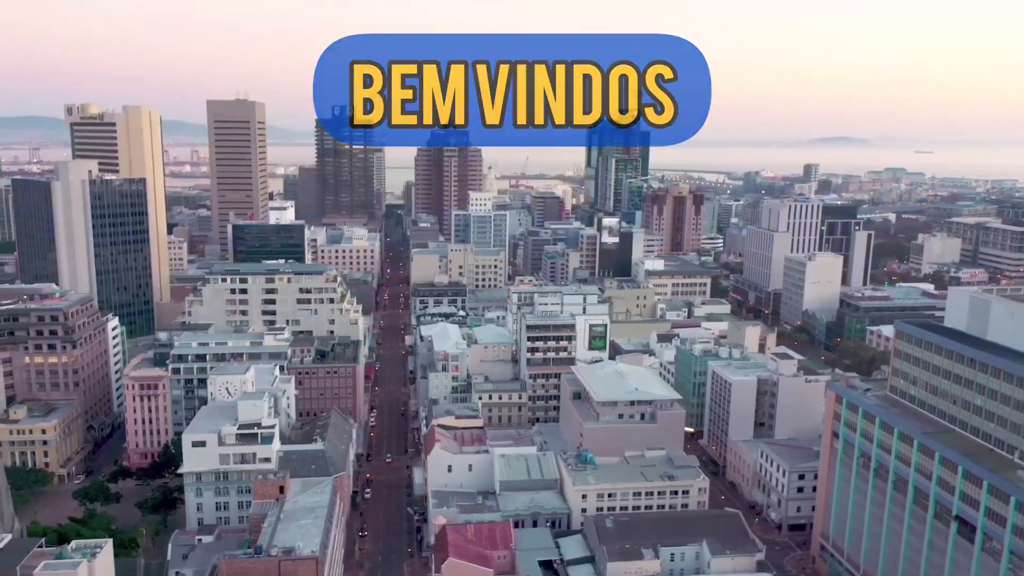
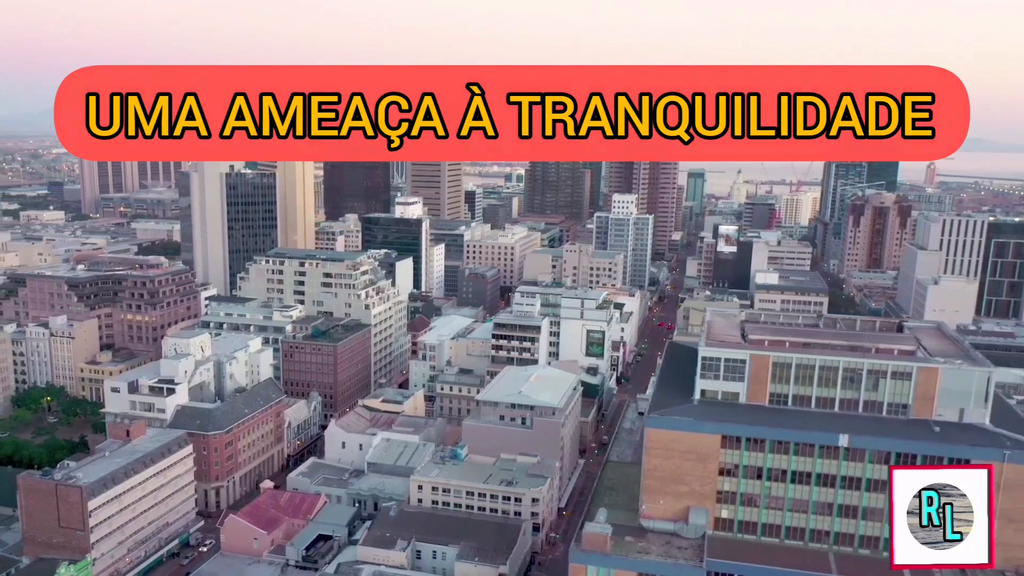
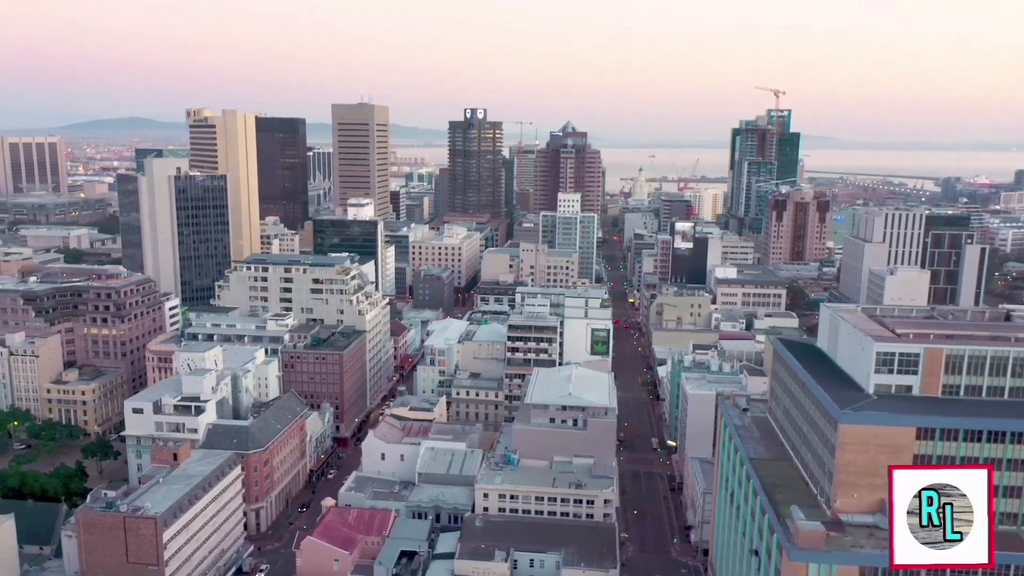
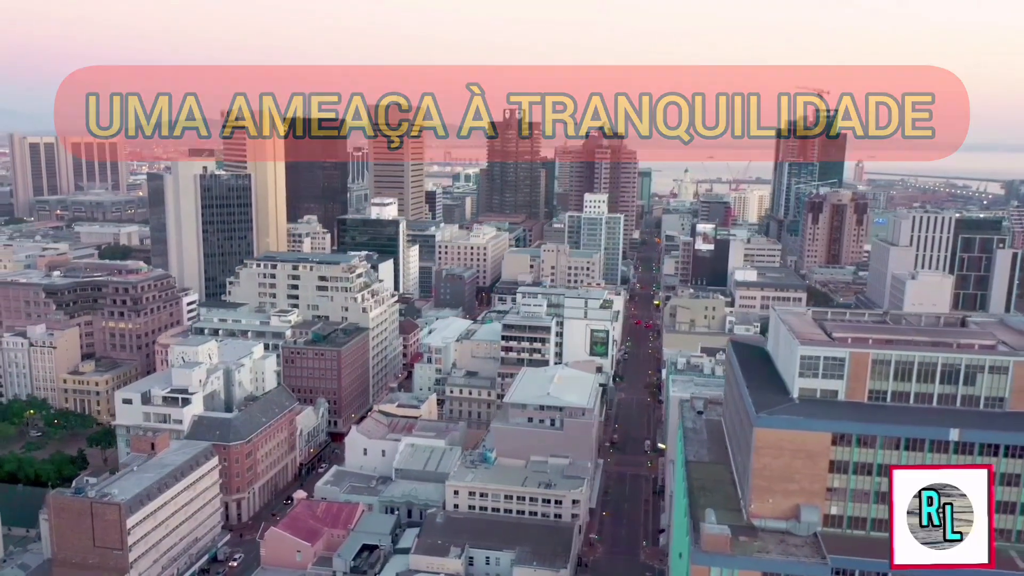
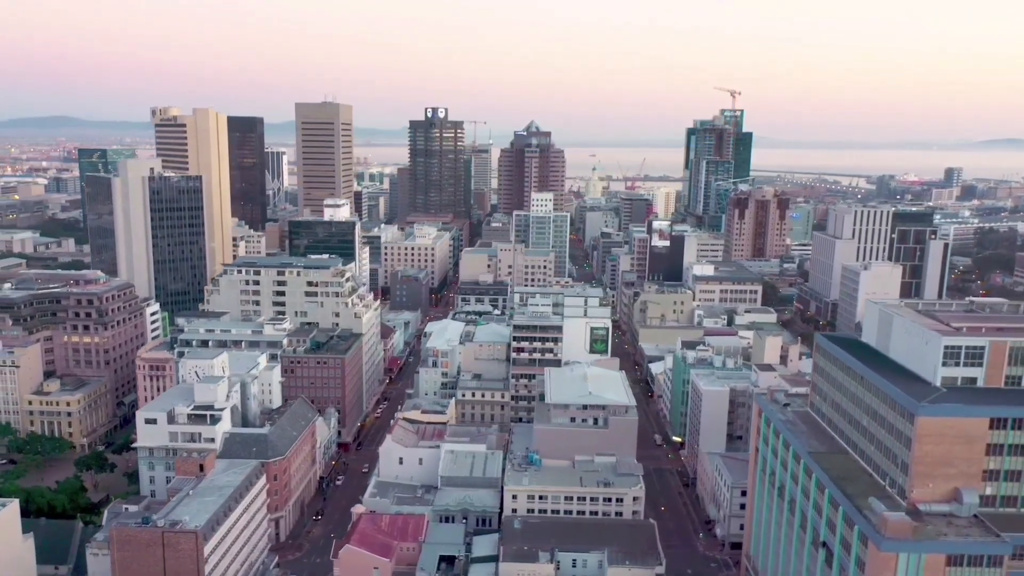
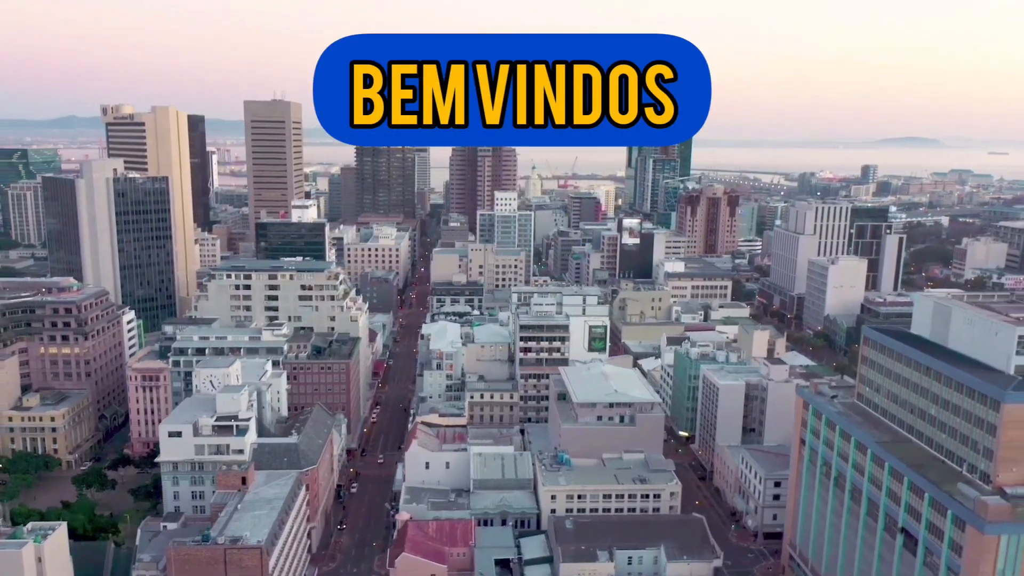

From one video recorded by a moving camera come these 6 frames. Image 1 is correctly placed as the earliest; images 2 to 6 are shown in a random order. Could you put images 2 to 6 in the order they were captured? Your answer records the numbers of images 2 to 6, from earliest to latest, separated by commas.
6, 5, 3, 4, 2
